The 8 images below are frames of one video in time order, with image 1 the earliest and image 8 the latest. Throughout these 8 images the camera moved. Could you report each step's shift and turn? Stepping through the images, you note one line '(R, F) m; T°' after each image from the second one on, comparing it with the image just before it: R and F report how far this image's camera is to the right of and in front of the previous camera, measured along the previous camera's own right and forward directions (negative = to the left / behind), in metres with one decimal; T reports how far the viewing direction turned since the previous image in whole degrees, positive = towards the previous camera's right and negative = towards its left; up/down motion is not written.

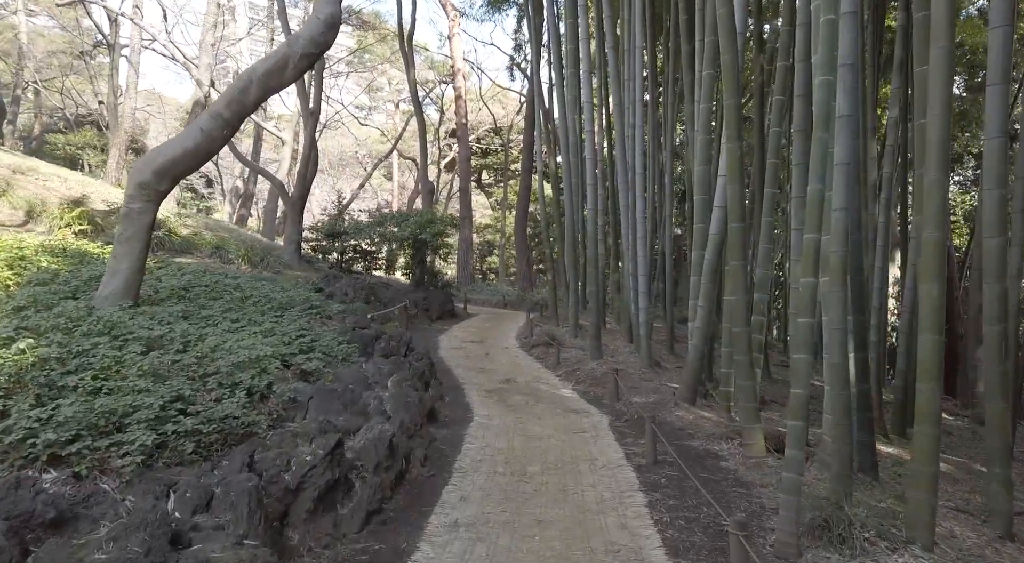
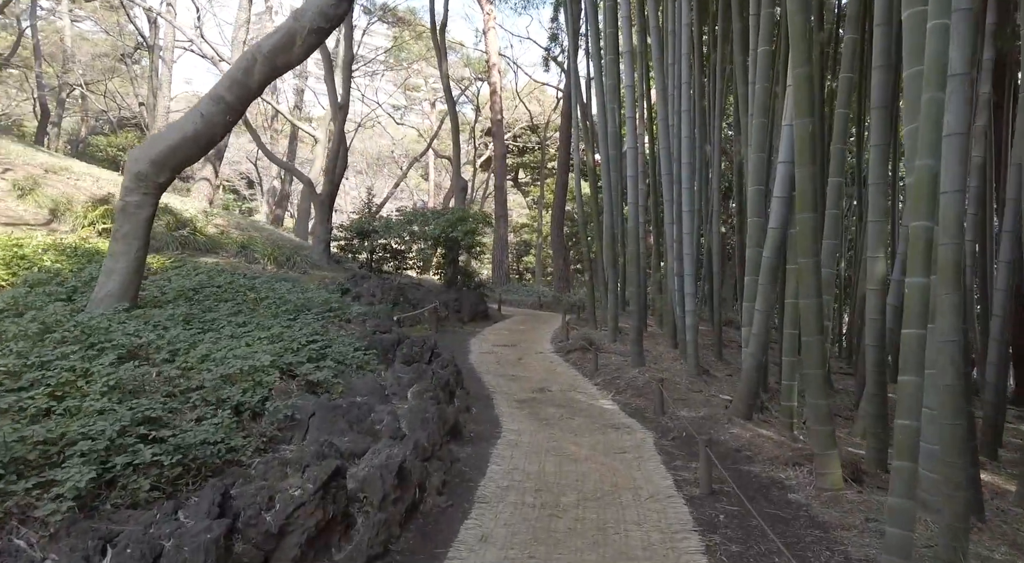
(0.0, +0.6) m; -3°
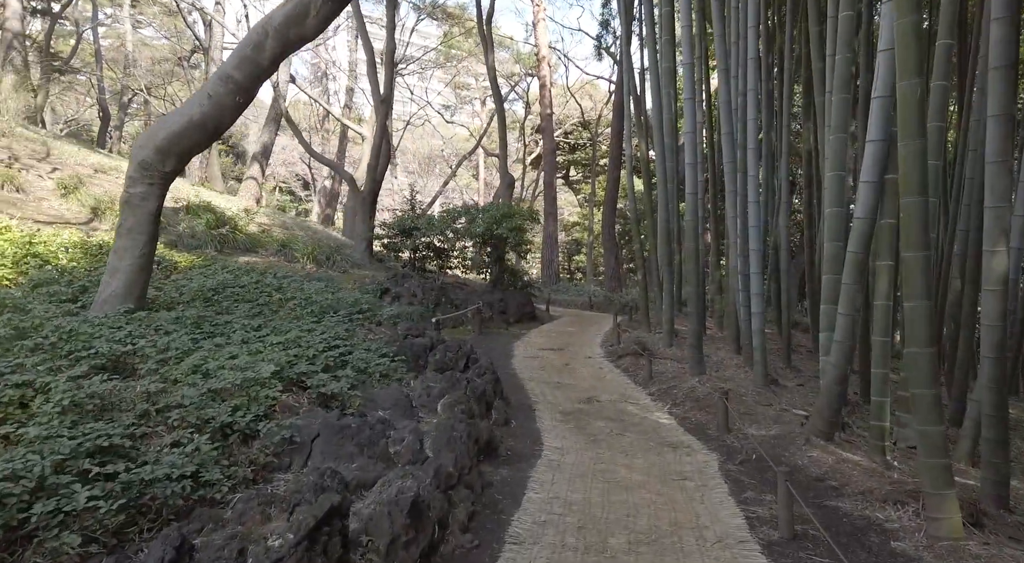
(+0.1, +0.7) m; -4°
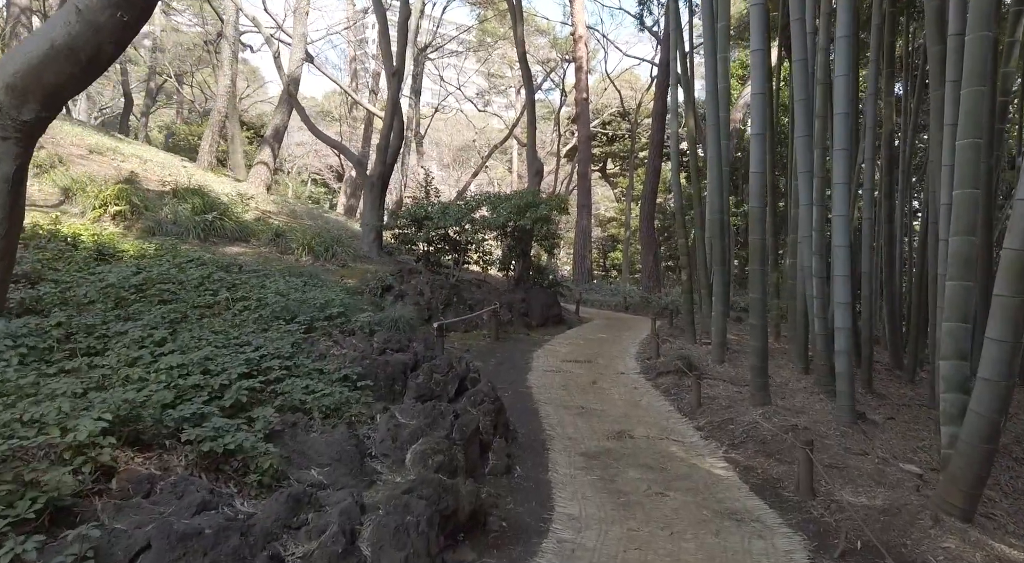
(+0.2, +1.5) m; -3°
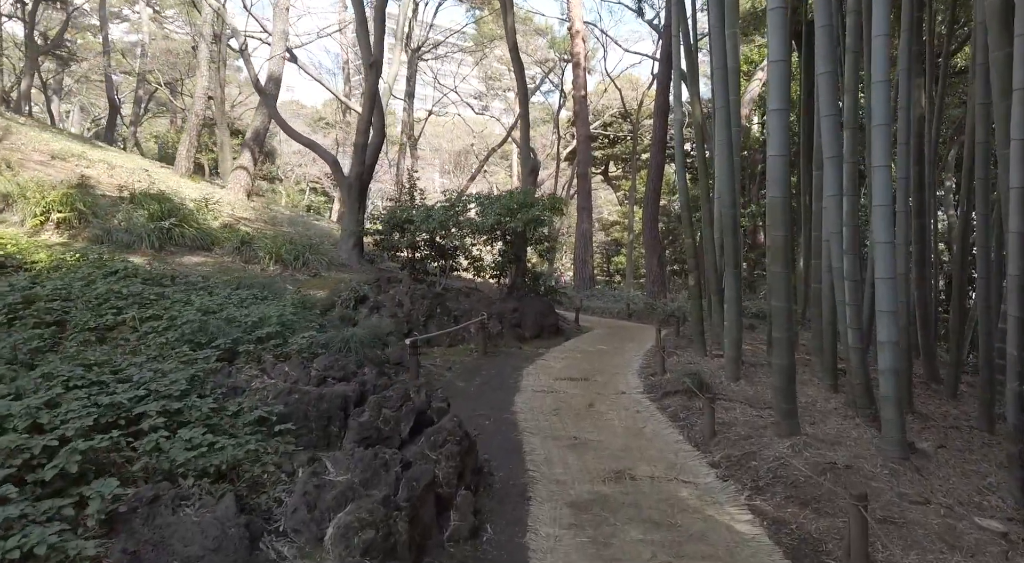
(+0.2, +1.0) m; 0°
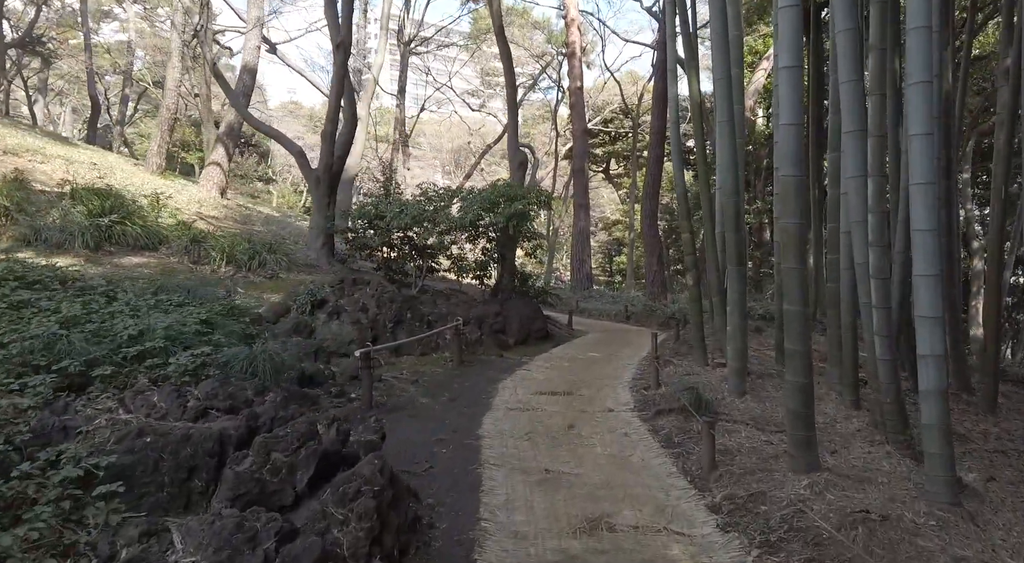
(+0.3, +0.9) m; 0°
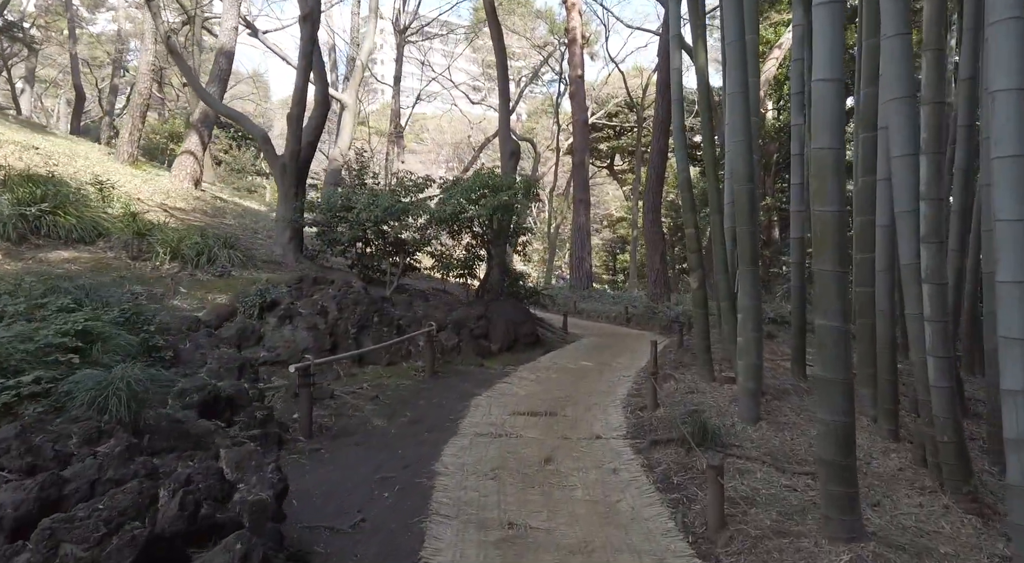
(+0.2, +1.0) m; 0°
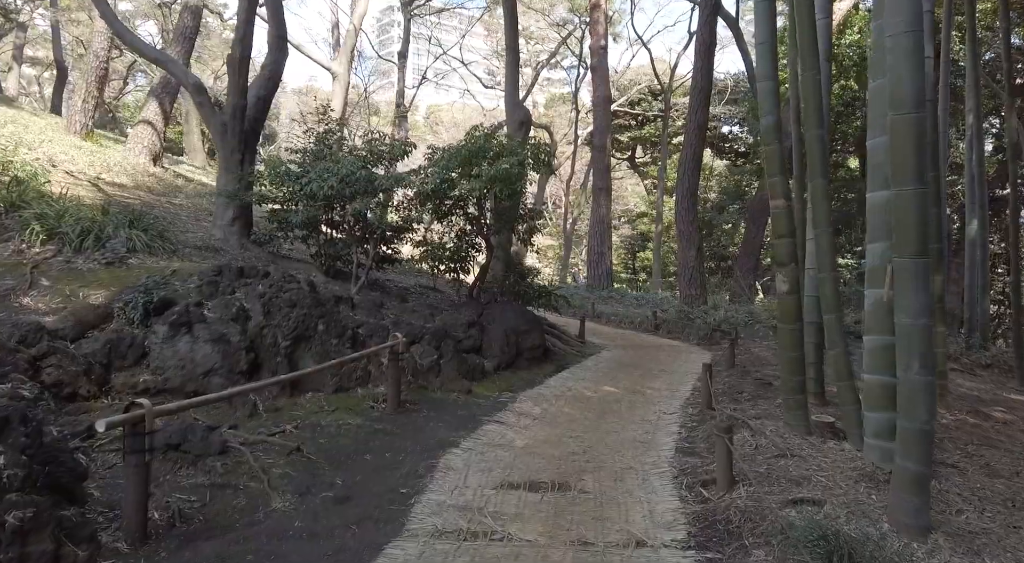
(+0.1, +2.1) m; -1°
